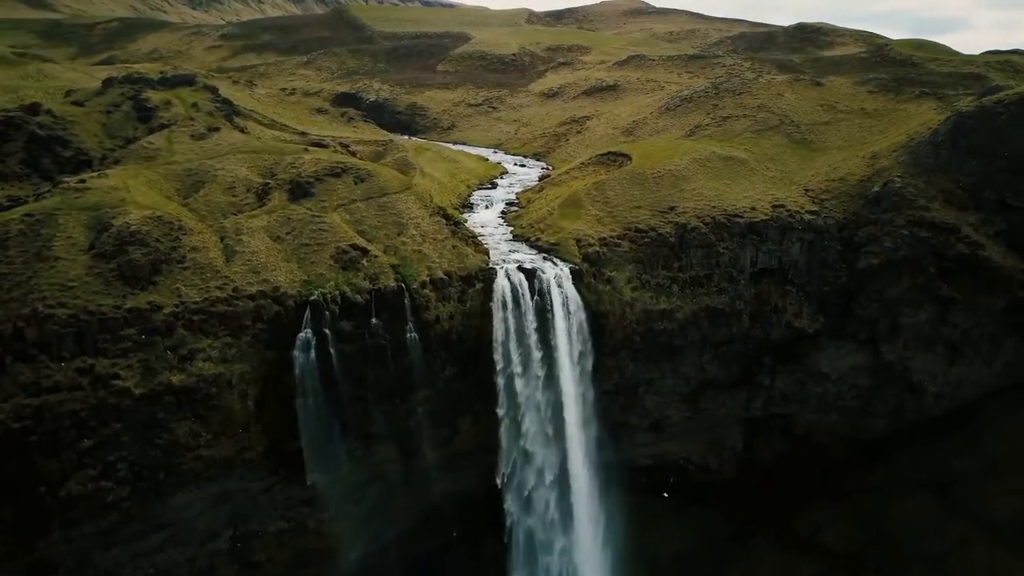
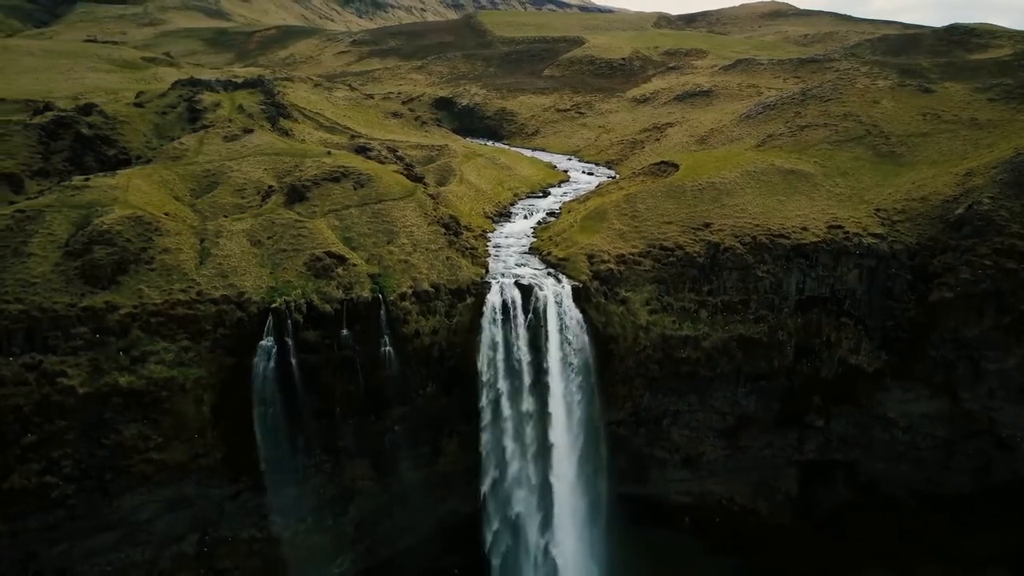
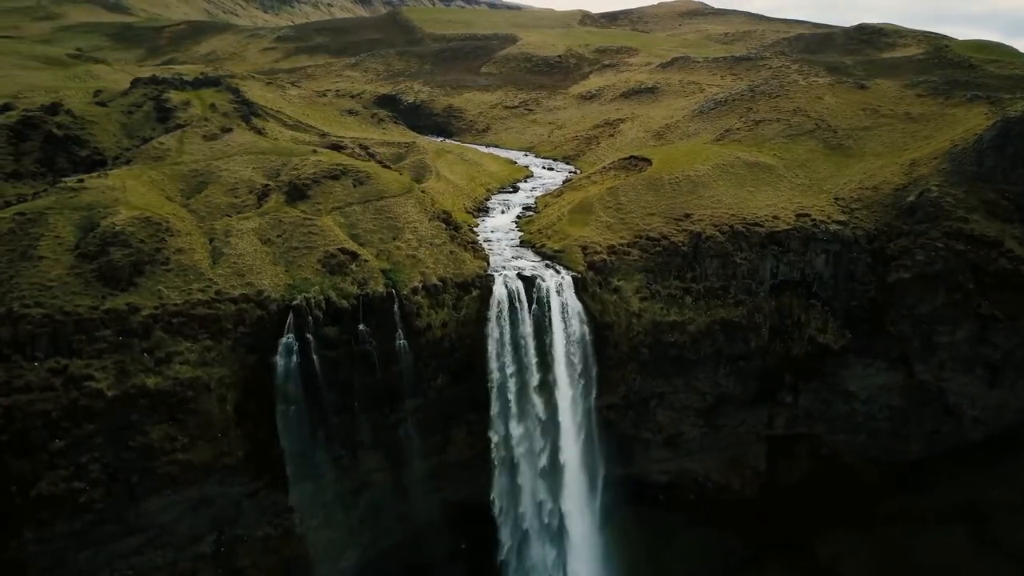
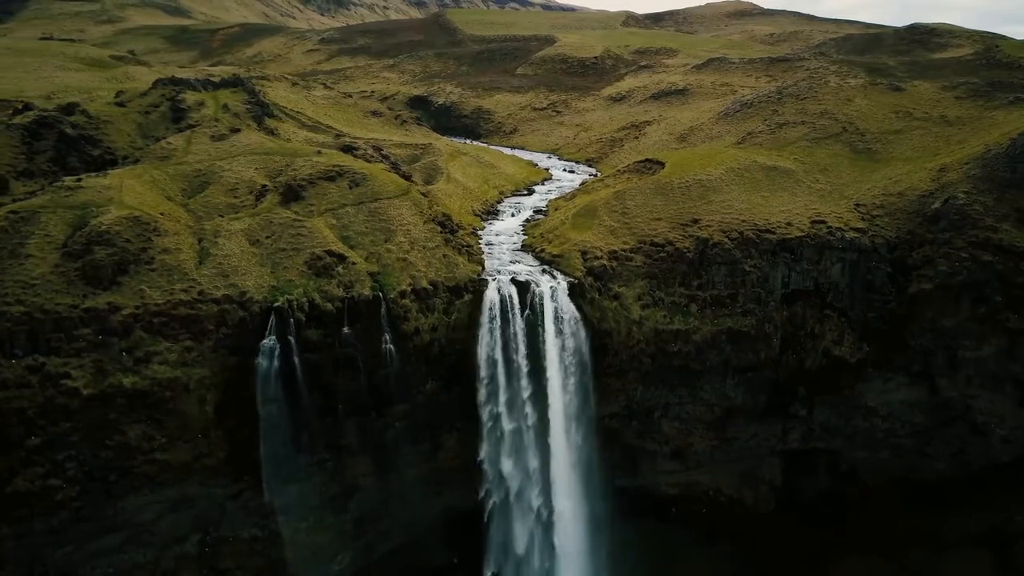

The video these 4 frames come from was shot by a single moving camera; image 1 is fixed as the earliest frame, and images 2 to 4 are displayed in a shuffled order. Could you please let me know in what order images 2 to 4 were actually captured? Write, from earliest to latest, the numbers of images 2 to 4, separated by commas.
3, 4, 2
